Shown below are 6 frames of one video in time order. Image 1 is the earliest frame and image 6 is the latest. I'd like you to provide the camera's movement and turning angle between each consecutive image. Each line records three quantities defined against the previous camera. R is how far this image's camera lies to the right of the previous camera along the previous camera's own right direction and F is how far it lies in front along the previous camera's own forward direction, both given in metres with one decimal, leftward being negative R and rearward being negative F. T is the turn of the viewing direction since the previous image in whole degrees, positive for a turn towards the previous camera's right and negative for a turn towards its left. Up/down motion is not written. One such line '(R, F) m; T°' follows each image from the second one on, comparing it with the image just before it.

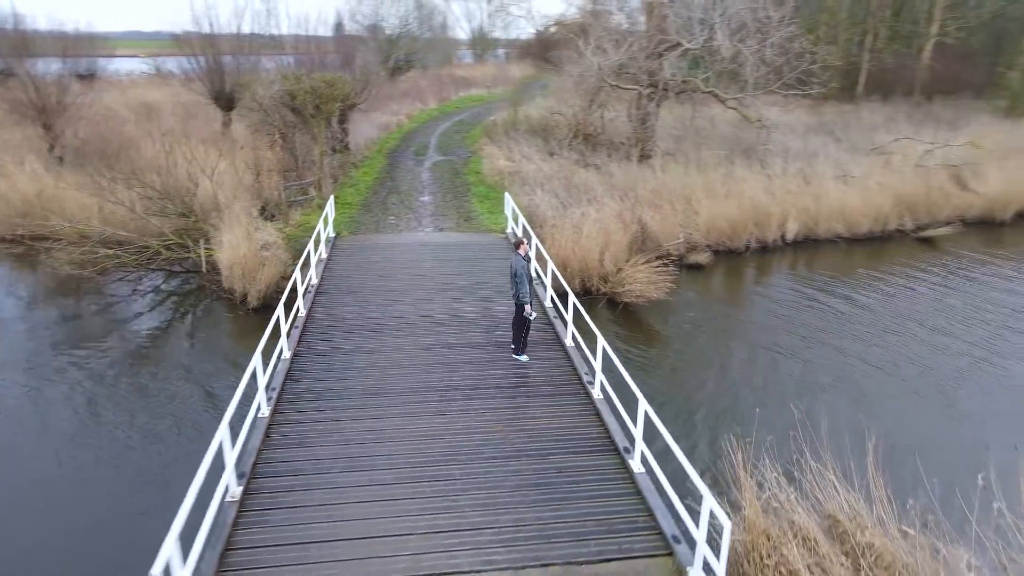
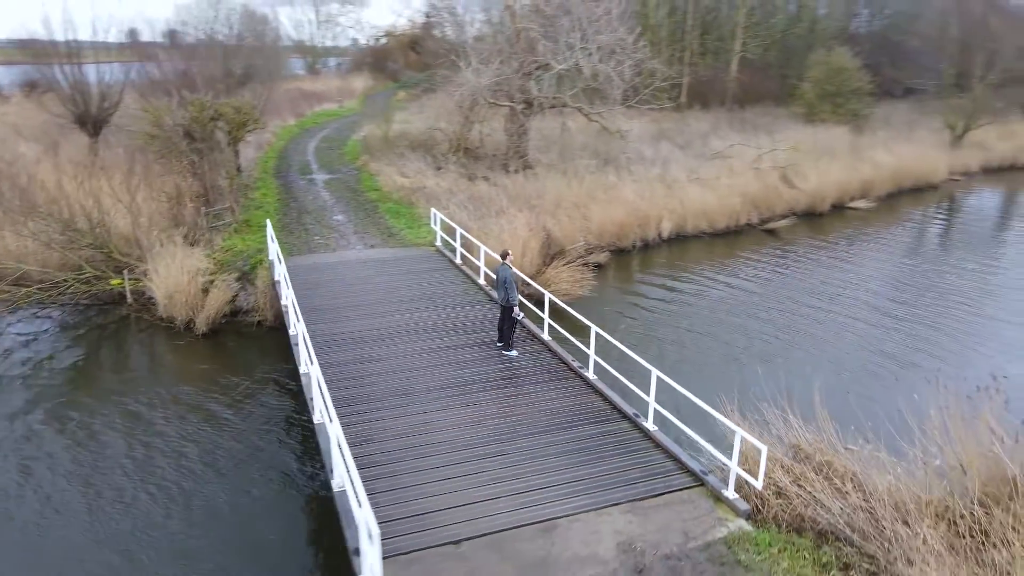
(-1.9, -1.0) m; +13°
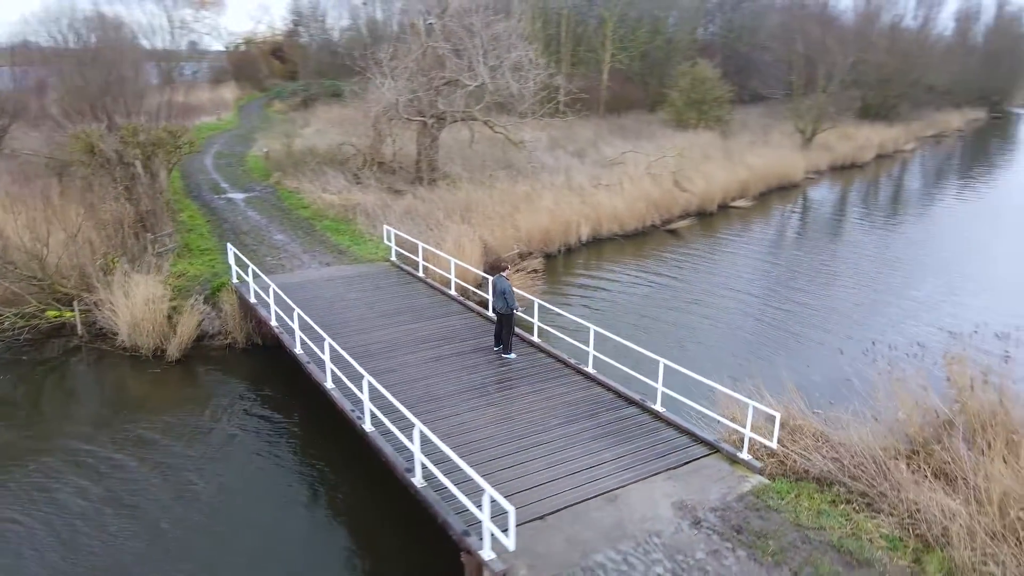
(-1.8, -0.8) m; +10°
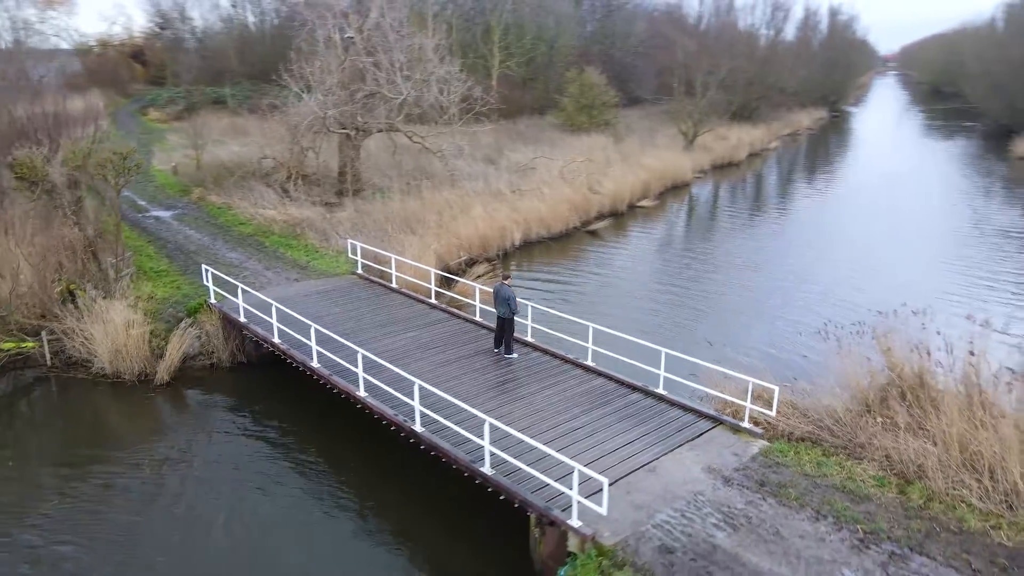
(-1.9, -0.9) m; +10°
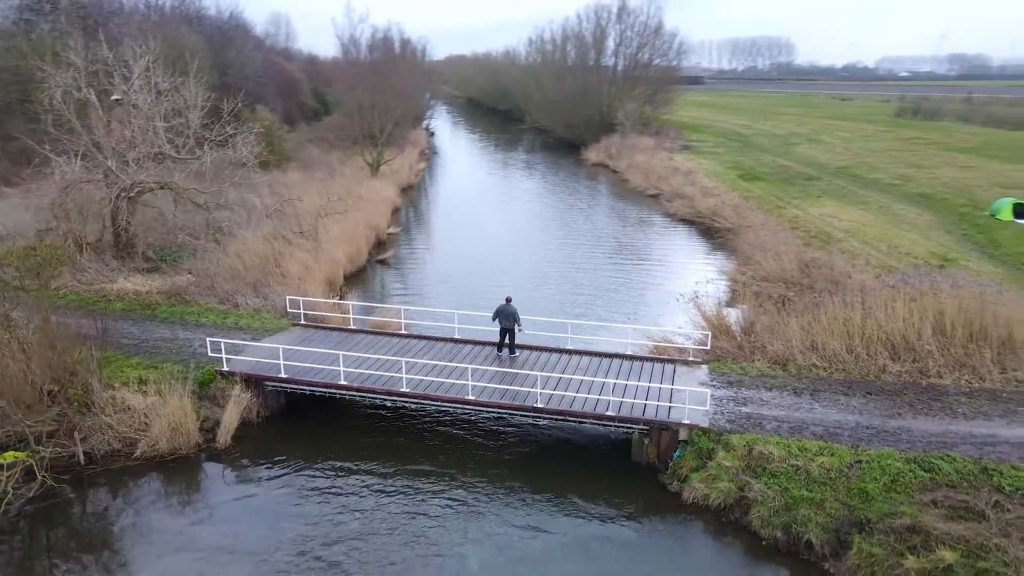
(-8.3, -2.1) m; +32°
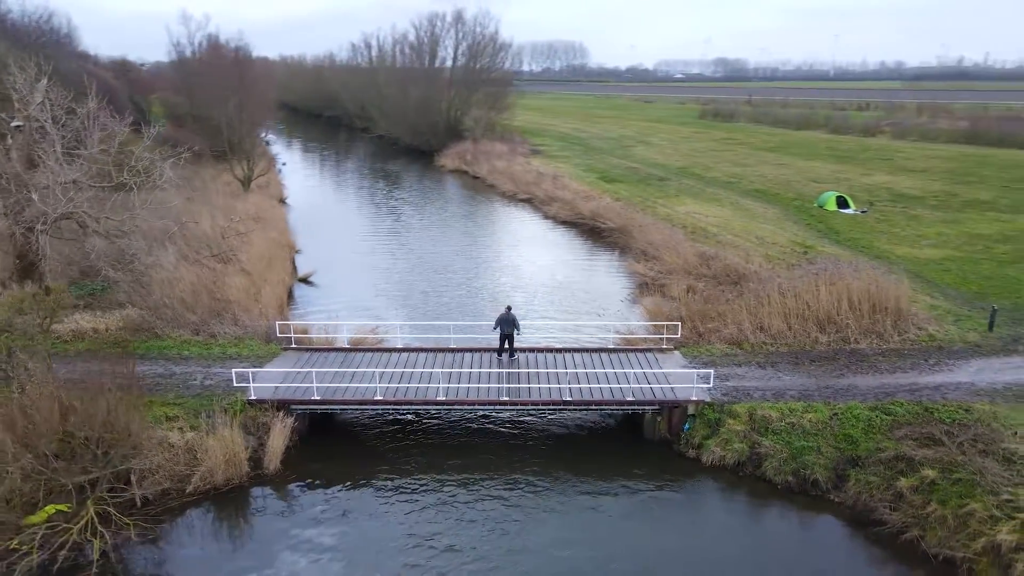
(-4.1, -1.1) m; +14°
